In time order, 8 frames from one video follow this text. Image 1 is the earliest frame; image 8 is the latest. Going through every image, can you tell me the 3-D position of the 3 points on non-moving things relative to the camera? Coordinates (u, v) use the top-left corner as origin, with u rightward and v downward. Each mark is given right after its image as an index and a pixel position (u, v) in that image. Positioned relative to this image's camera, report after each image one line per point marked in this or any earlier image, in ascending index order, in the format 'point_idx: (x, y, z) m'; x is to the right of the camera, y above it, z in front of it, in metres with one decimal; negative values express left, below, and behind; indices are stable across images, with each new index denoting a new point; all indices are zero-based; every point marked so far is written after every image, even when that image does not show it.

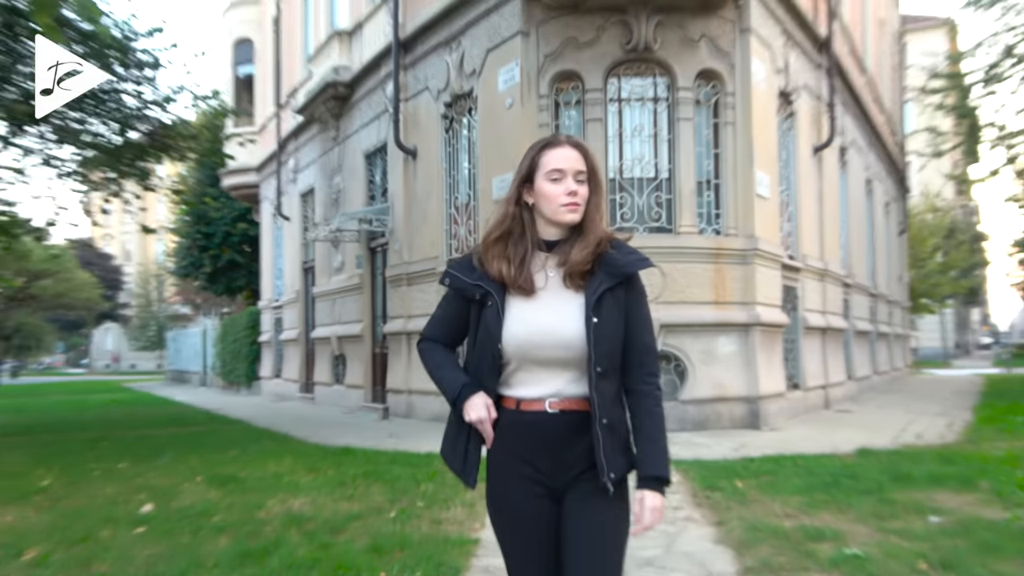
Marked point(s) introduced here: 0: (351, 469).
0: (-1.1, -1.5, +6.2) m
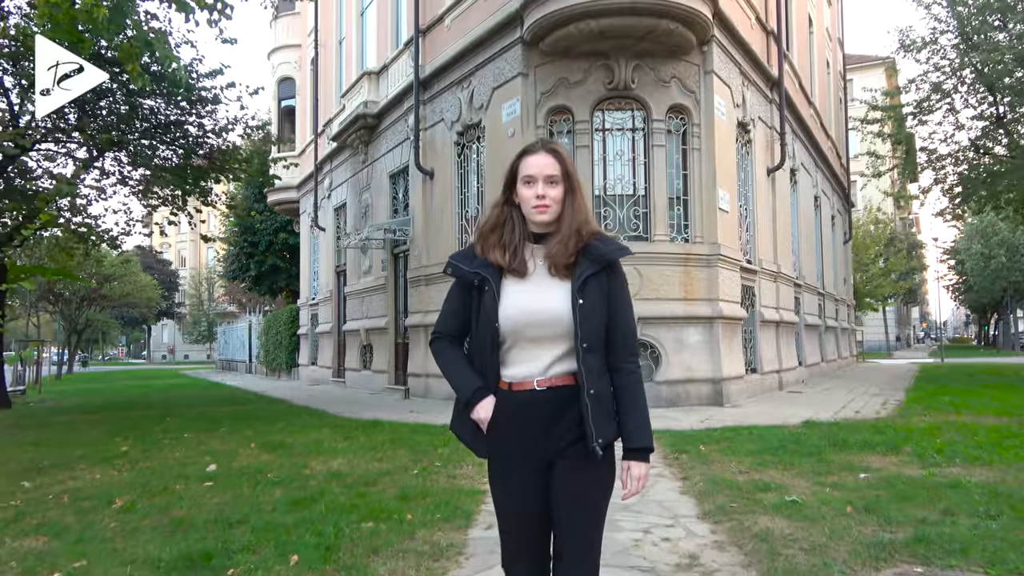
0: (-1.2, -1.5, +7.1) m
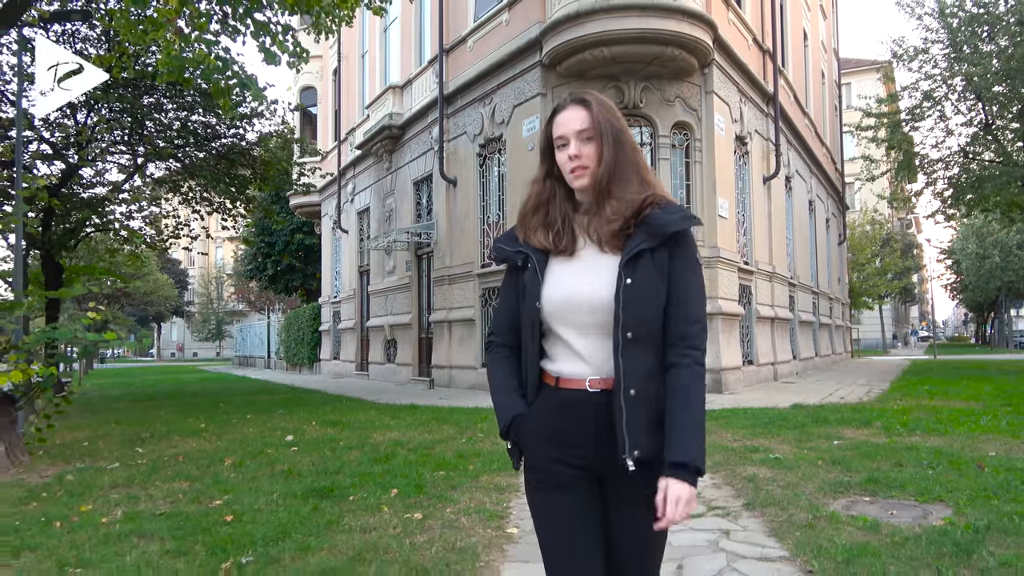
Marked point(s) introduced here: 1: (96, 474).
0: (-0.9, -1.5, +8.4) m
1: (-3.2, -1.4, +6.0) m
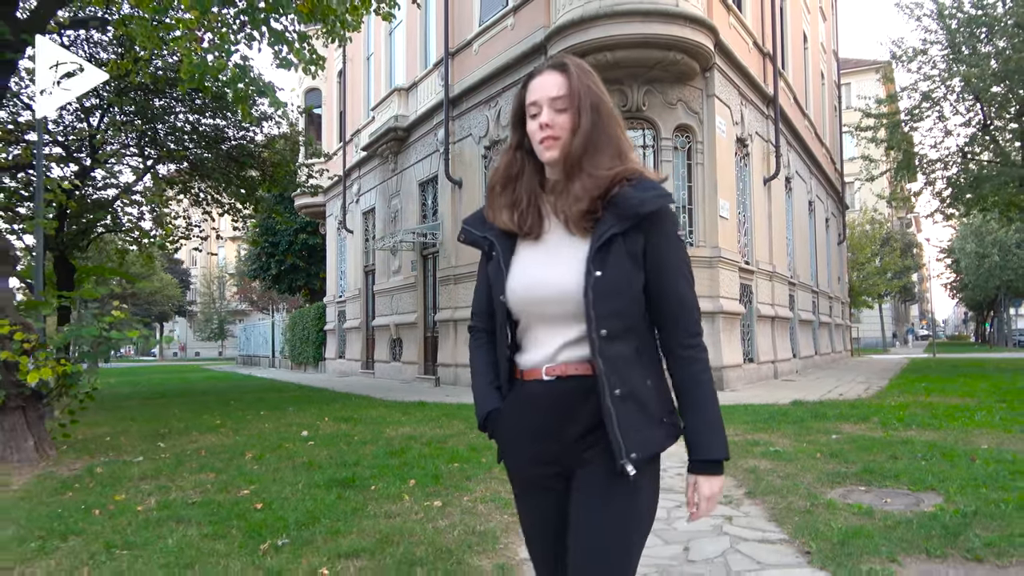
0: (-0.8, -1.5, +8.6) m
1: (-3.1, -1.4, +6.3) m
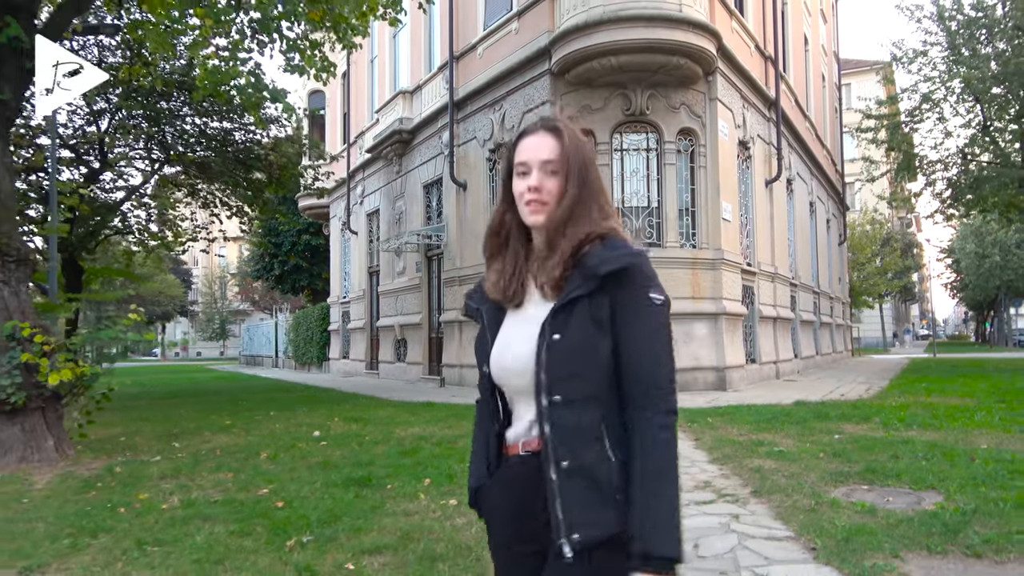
0: (-0.7, -1.5, +8.8) m
1: (-3.0, -1.5, +6.4) m
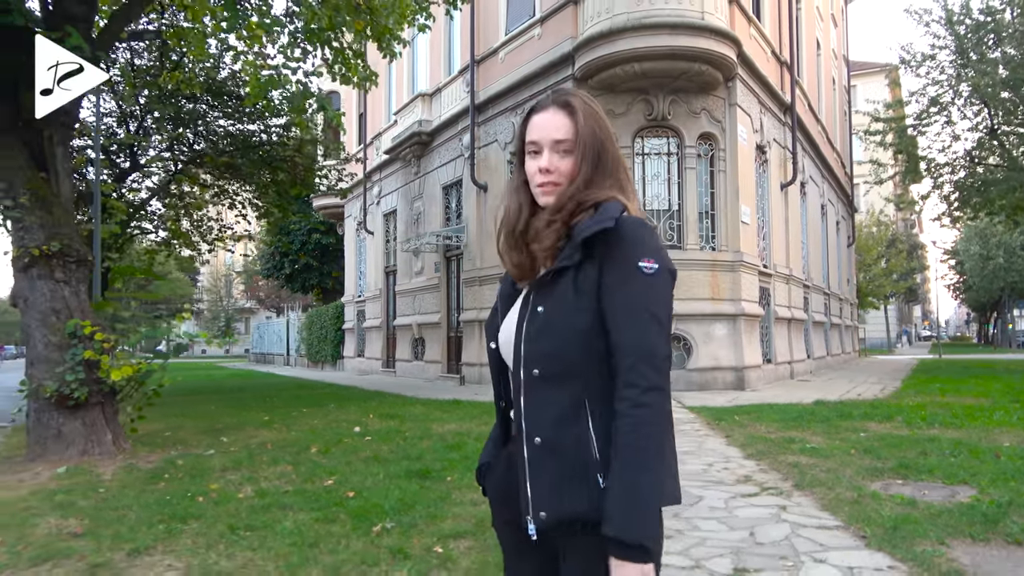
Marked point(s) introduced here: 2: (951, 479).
0: (-0.3, -1.5, +9.0) m
1: (-2.7, -1.5, +6.7) m
2: (+3.1, -1.3, +5.5) m
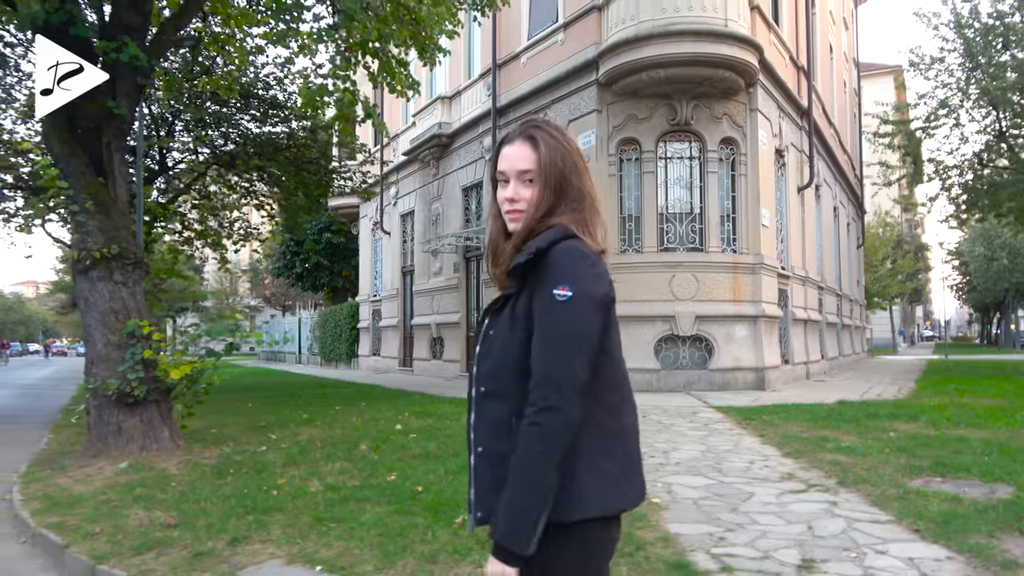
0: (+0.1, -1.6, +9.3) m
1: (-2.3, -1.5, +7.0) m
2: (+3.5, -1.4, +5.7) m
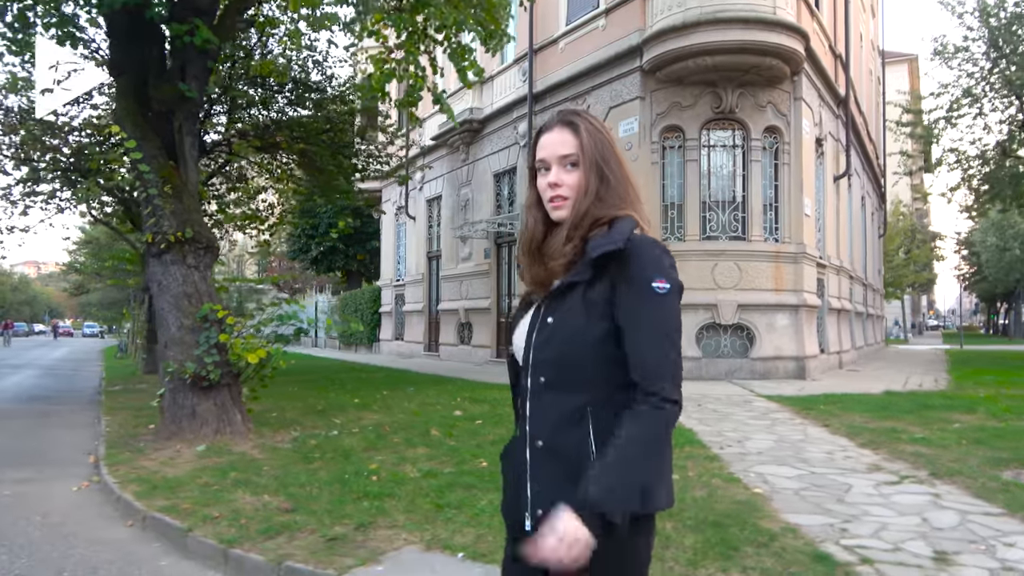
0: (+0.8, -1.4, +9.3) m
1: (-1.6, -1.4, +7.0) m
2: (+4.2, -1.3, +5.8) m
